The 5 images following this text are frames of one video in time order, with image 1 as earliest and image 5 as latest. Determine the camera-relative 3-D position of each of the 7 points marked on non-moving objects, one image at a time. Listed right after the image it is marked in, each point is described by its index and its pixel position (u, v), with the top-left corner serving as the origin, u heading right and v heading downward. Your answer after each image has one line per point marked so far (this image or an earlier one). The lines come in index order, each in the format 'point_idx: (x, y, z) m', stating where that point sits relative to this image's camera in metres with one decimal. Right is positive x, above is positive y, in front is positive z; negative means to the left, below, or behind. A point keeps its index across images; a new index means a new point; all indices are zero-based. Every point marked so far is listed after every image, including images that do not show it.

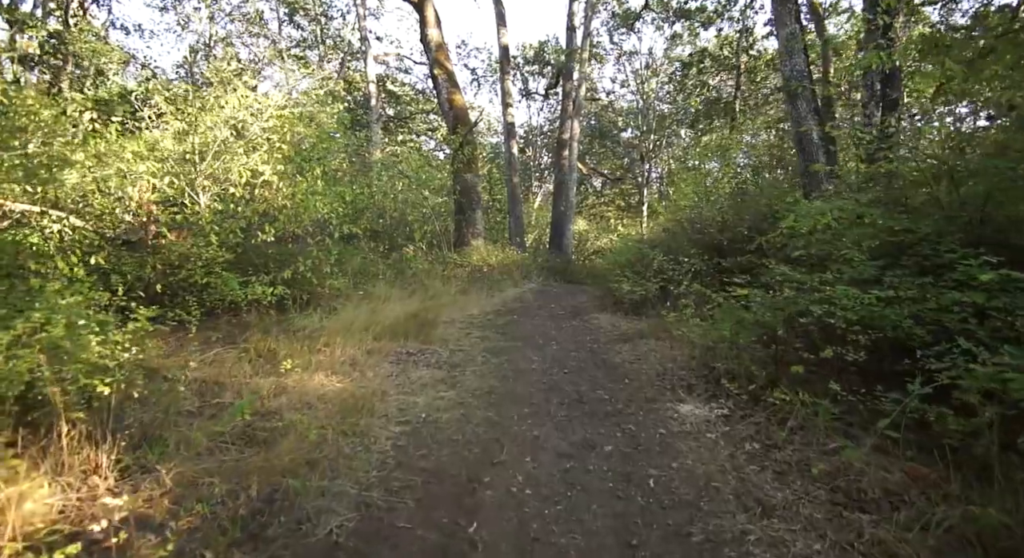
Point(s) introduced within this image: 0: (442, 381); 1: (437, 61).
0: (-0.6, -0.9, +4.3) m
1: (-2.5, +7.2, +16.4) m
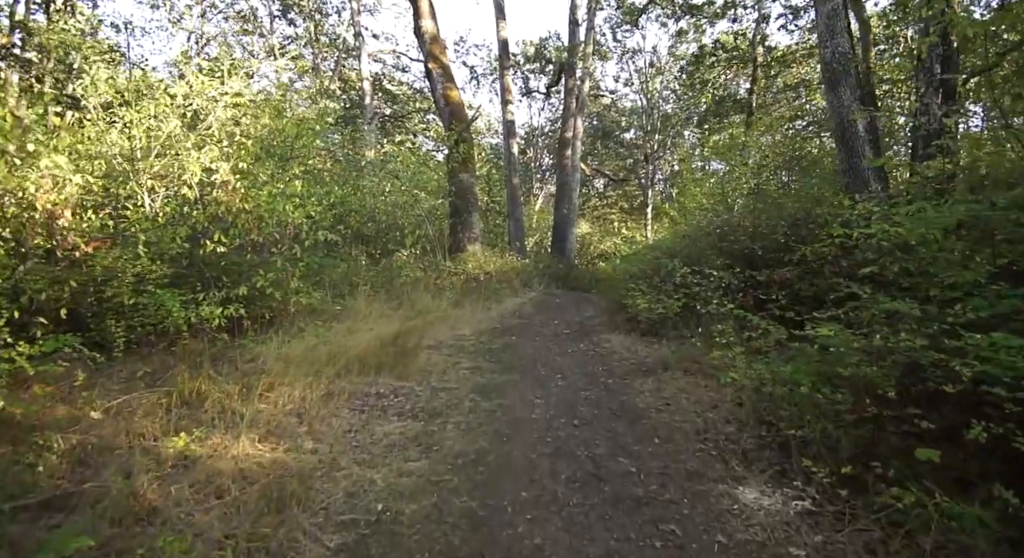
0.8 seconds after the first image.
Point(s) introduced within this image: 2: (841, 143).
0: (-0.6, -1.1, +3.3) m
1: (-2.5, +7.0, +15.4) m
2: (+4.3, +1.8, +6.5) m
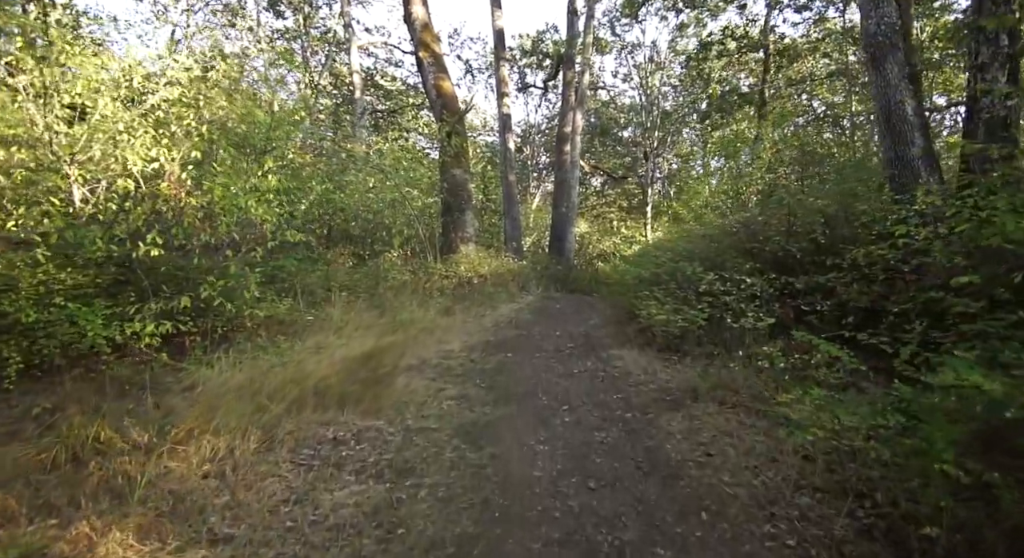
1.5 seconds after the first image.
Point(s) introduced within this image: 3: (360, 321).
0: (-0.7, -1.2, +2.4) m
1: (-2.6, +6.9, +14.5) m
2: (+4.3, +1.7, +5.7) m
3: (-2.0, -0.6, +6.4) m
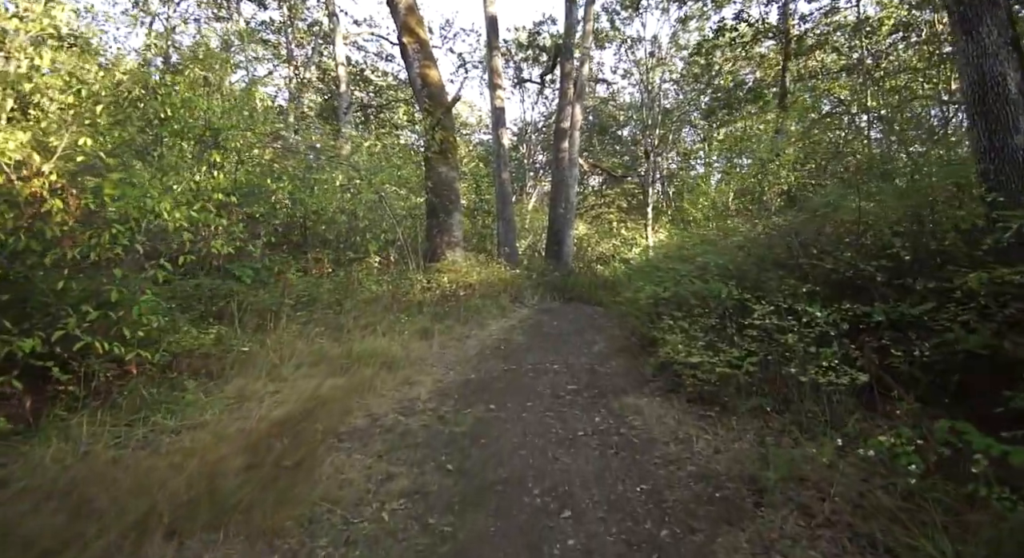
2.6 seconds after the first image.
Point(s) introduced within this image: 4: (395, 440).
0: (-0.8, -1.4, +1.1) m
1: (-2.8, +6.7, +13.2) m
2: (+4.1, +1.5, +4.4) m
3: (-2.1, -0.8, +5.1) m
4: (-0.8, -1.1, +3.4) m
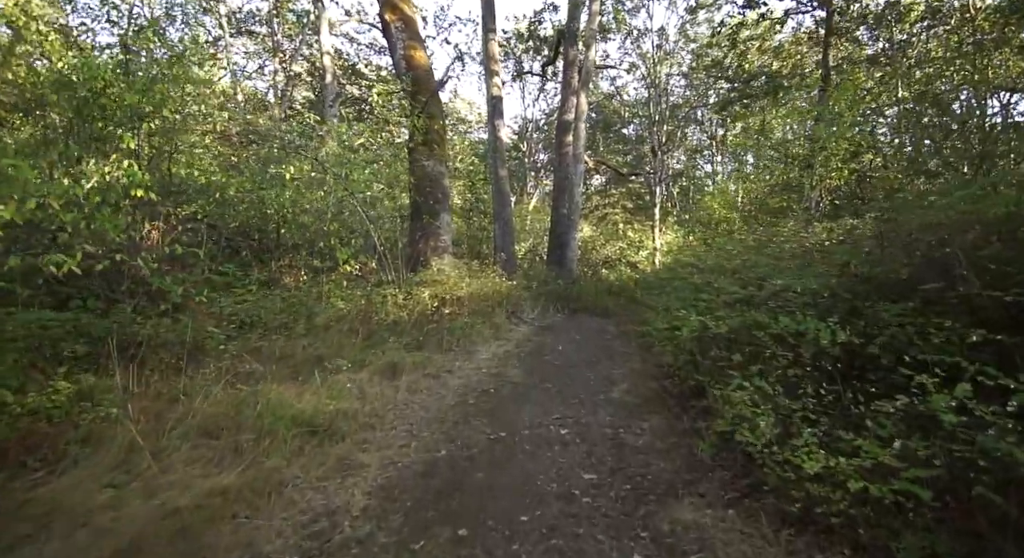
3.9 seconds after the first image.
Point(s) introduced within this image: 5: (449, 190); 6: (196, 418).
0: (-0.9, -1.6, -0.5) m
1: (-2.9, +6.5, +11.6) m
2: (+4.1, +1.3, +2.7) m
3: (-2.2, -1.0, +3.5) m
4: (-0.9, -1.3, +1.8) m
5: (-1.4, +1.9, +10.9) m
6: (-2.3, -1.0, +3.5) m
